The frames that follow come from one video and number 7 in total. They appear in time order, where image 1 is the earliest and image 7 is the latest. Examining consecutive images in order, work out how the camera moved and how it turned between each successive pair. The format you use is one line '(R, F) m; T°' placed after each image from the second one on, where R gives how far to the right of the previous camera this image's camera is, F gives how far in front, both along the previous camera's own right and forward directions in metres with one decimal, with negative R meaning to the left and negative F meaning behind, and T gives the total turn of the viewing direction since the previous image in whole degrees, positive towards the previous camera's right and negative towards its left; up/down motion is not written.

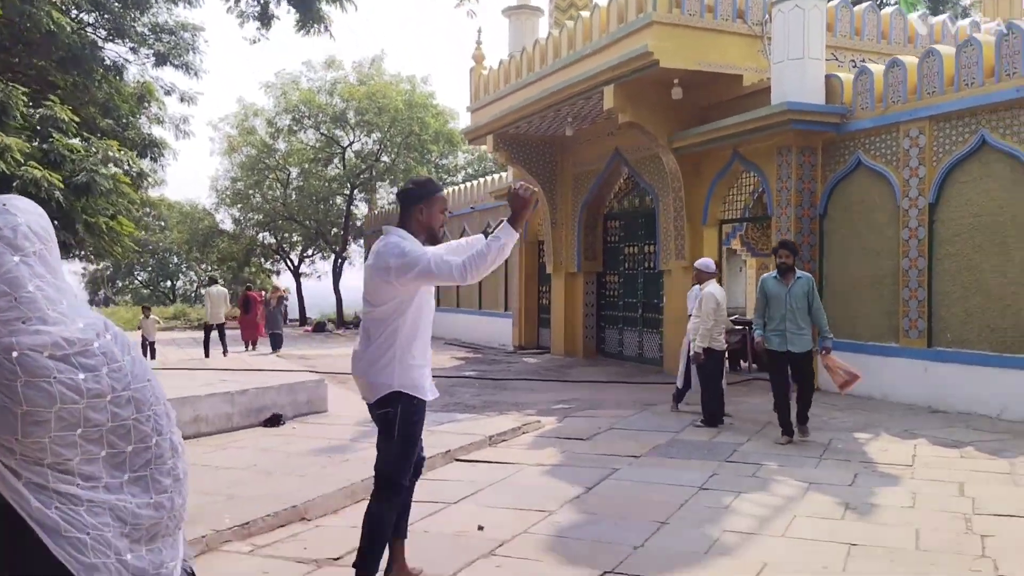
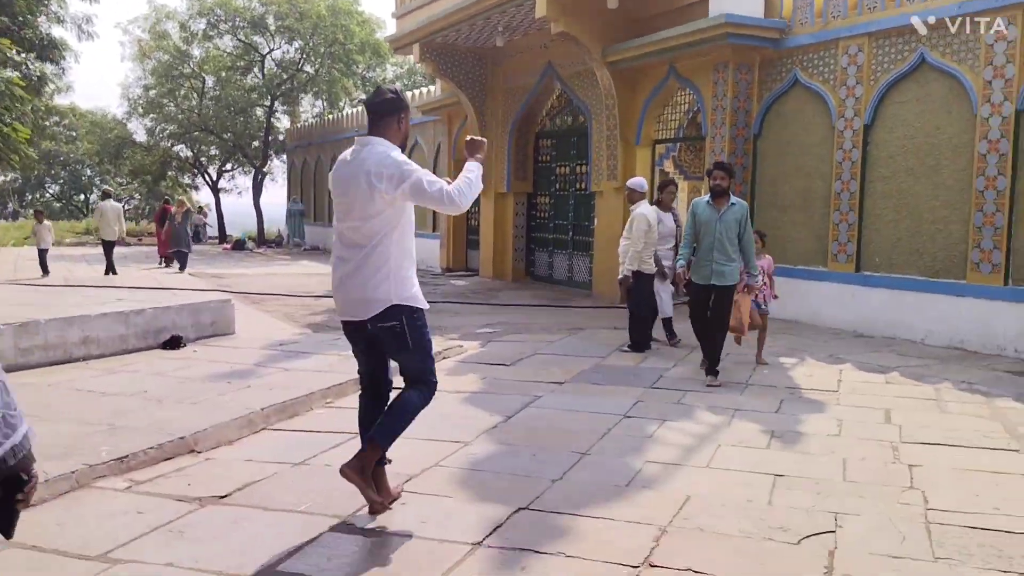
(+0.1, +0.4) m; +4°
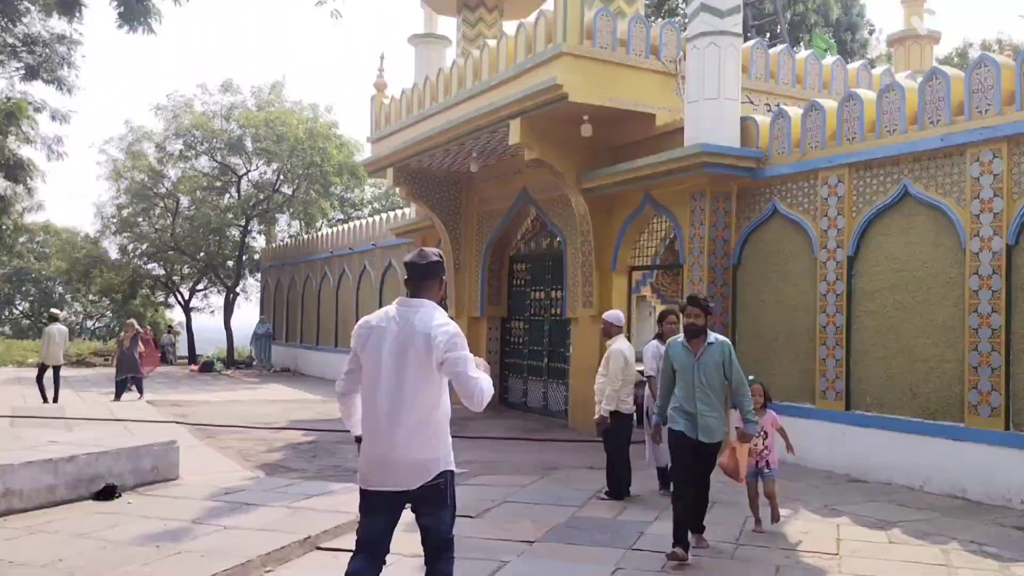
(+0.1, +0.4) m; +1°
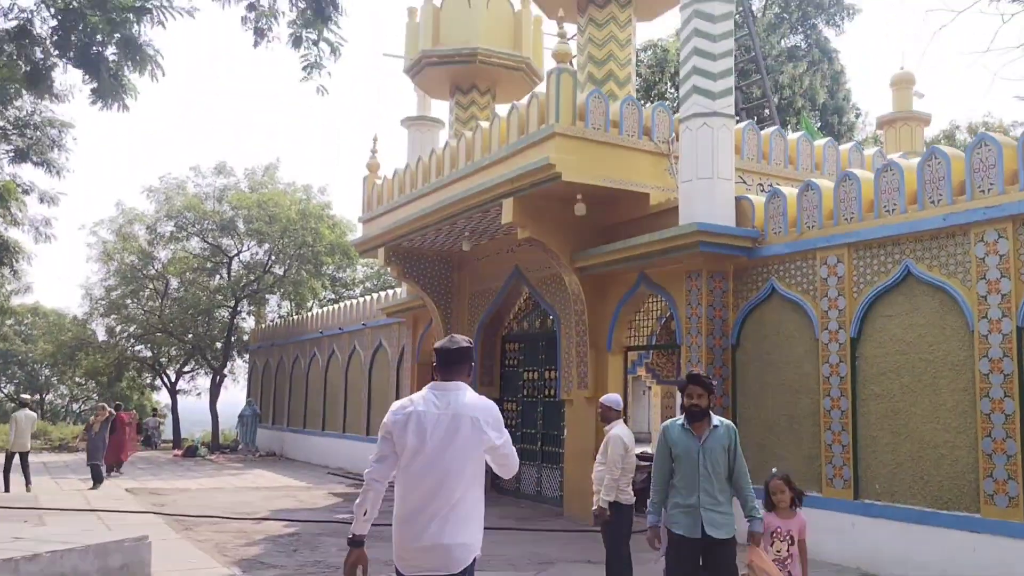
(0.0, +0.2) m; +1°
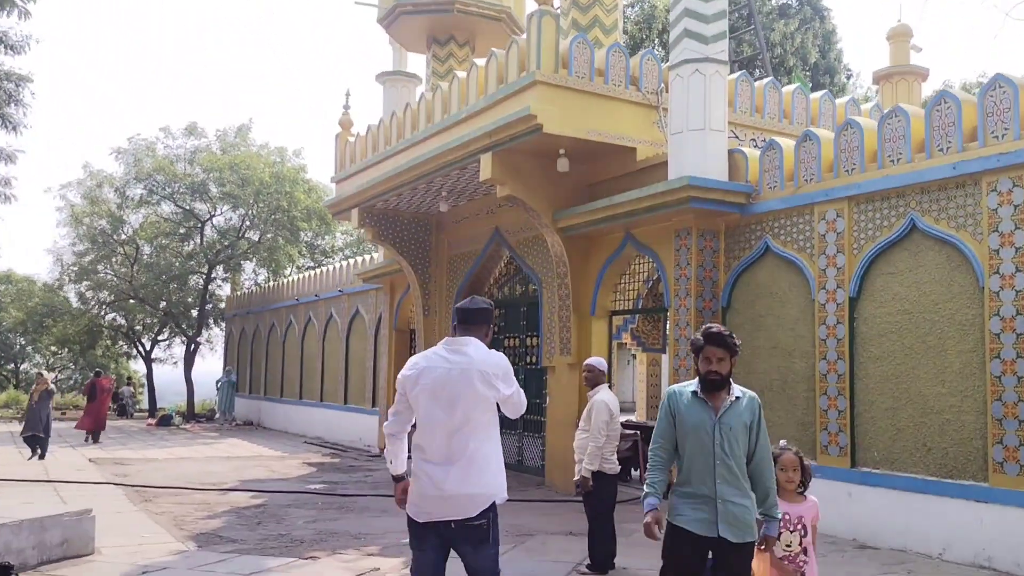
(+0.1, +0.5) m; +1°
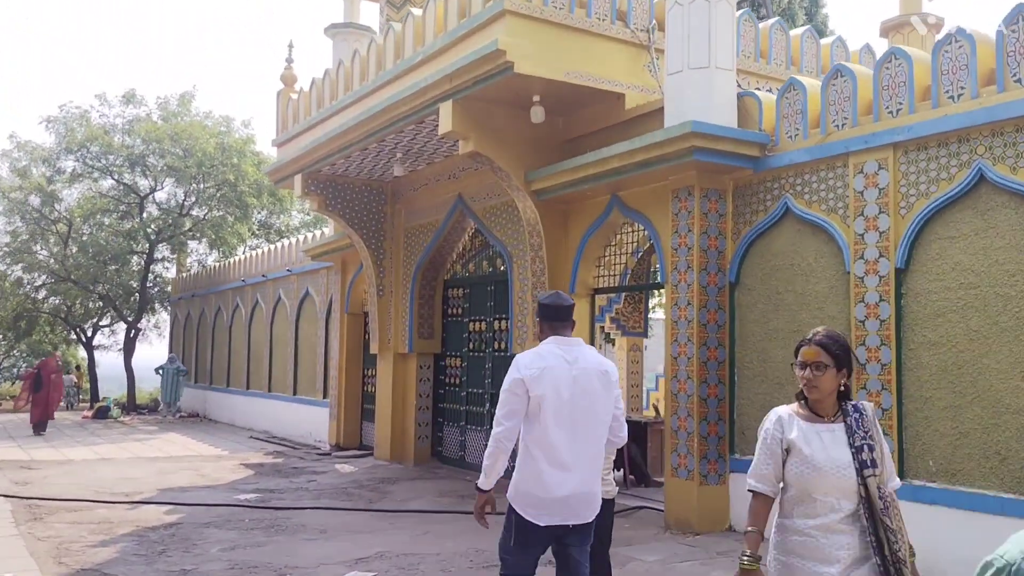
(0.0, +1.4) m; +2°
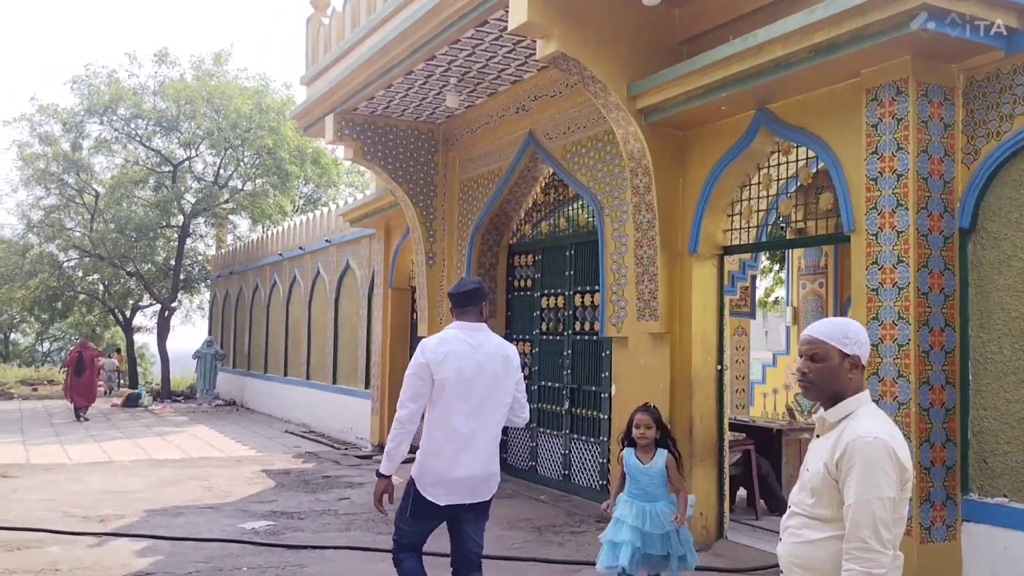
(-0.3, +2.1) m; -3°
